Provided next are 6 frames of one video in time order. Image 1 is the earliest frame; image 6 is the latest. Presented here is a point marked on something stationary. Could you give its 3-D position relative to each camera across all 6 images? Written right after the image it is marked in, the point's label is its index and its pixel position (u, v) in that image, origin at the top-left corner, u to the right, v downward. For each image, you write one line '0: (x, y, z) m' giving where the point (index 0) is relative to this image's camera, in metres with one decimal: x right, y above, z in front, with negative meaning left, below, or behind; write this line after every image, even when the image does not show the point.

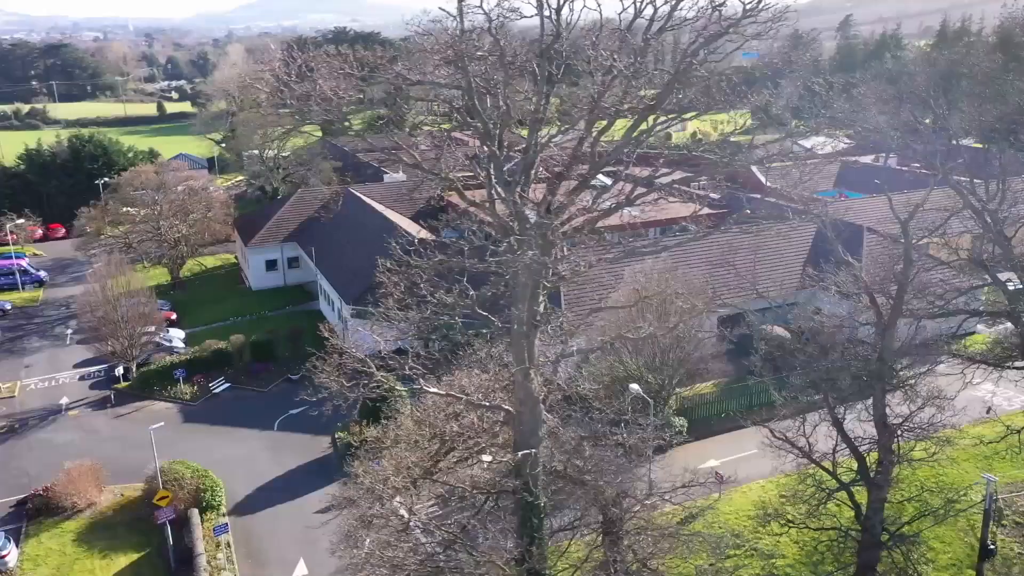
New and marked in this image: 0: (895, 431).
0: (+6.4, -2.3, +12.6) m
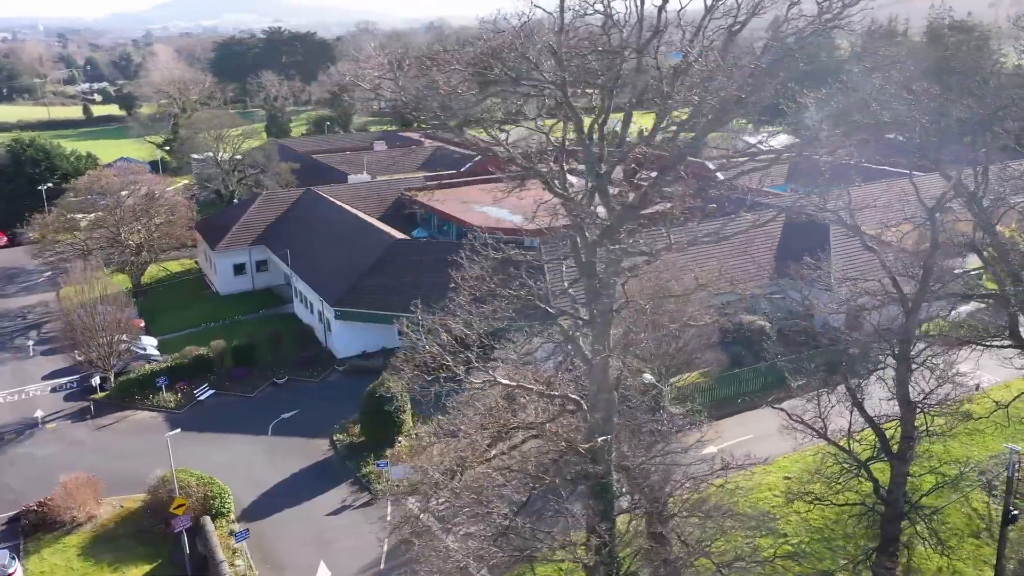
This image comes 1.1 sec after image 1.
0: (+7.1, -2.1, +13.2) m
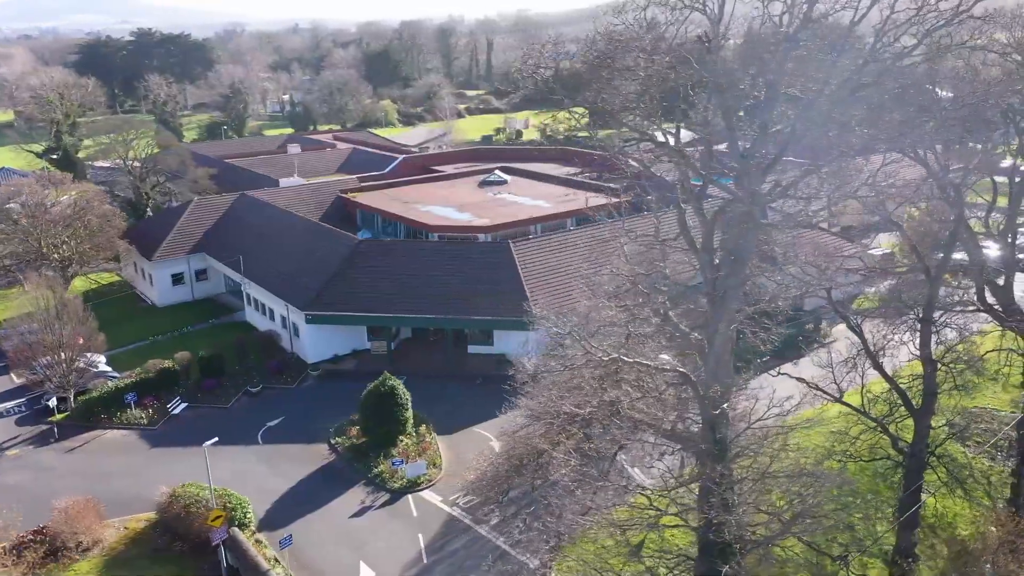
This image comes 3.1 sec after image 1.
0: (+8.2, -1.5, +14.6) m
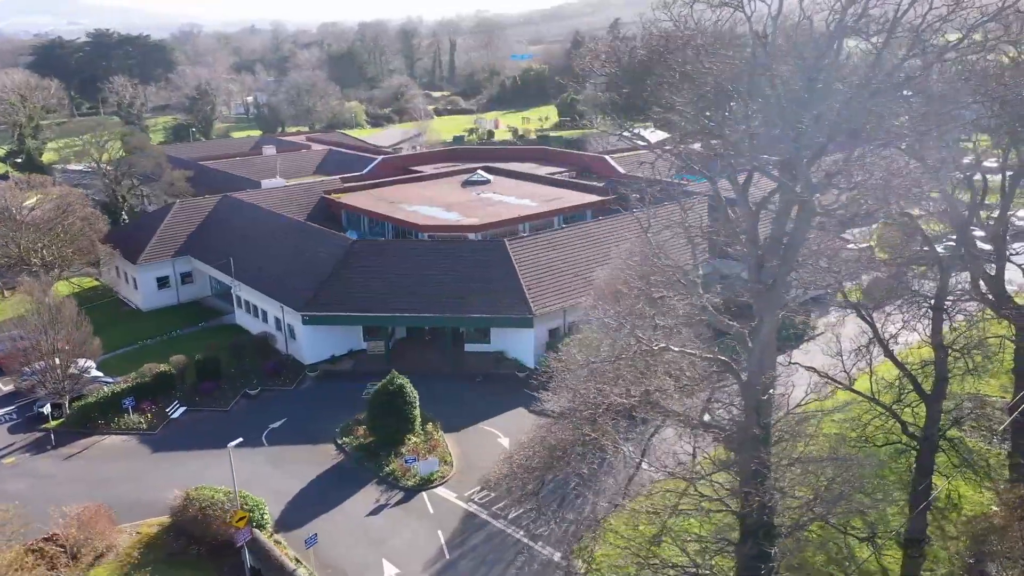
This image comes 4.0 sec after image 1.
0: (+8.7, -1.2, +15.1) m
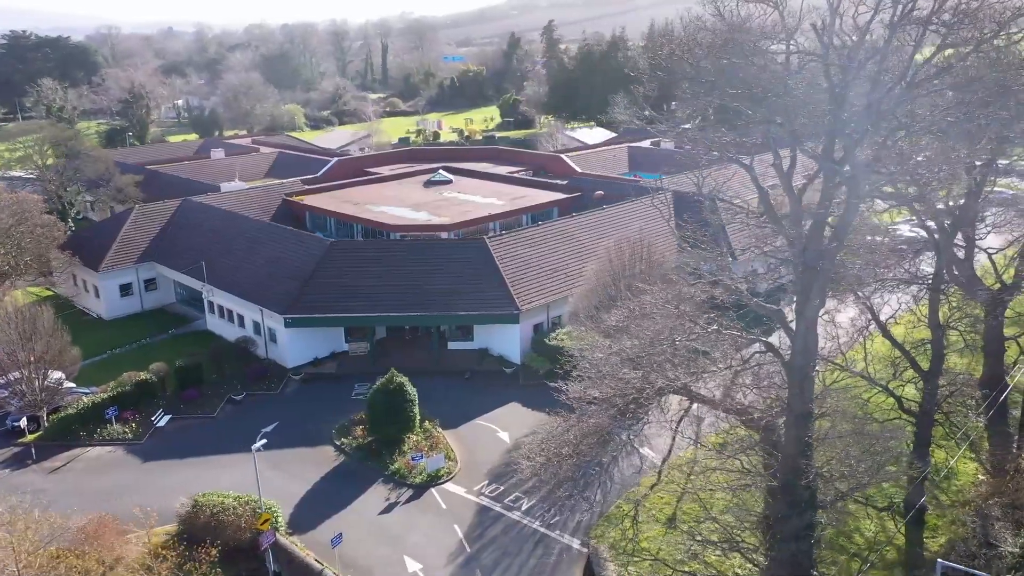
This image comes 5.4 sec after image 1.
0: (+9.2, -0.8, +16.0) m
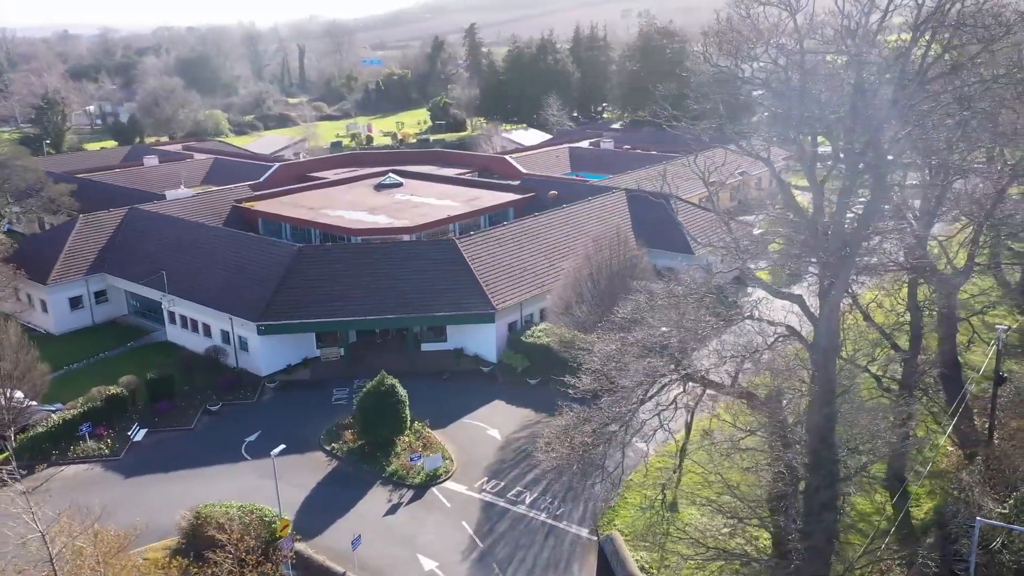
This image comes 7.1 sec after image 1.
0: (+9.3, -0.5, +17.2) m
